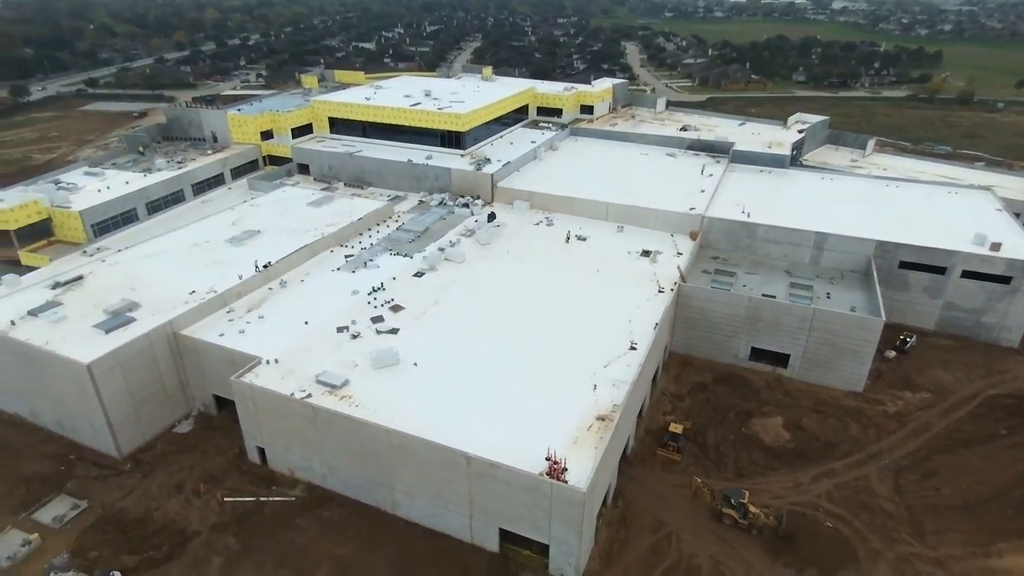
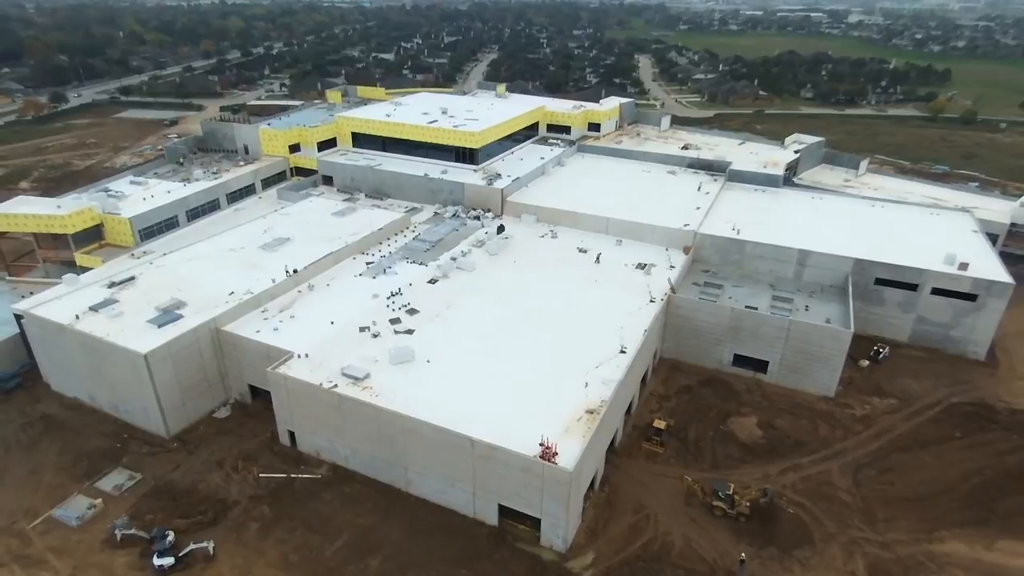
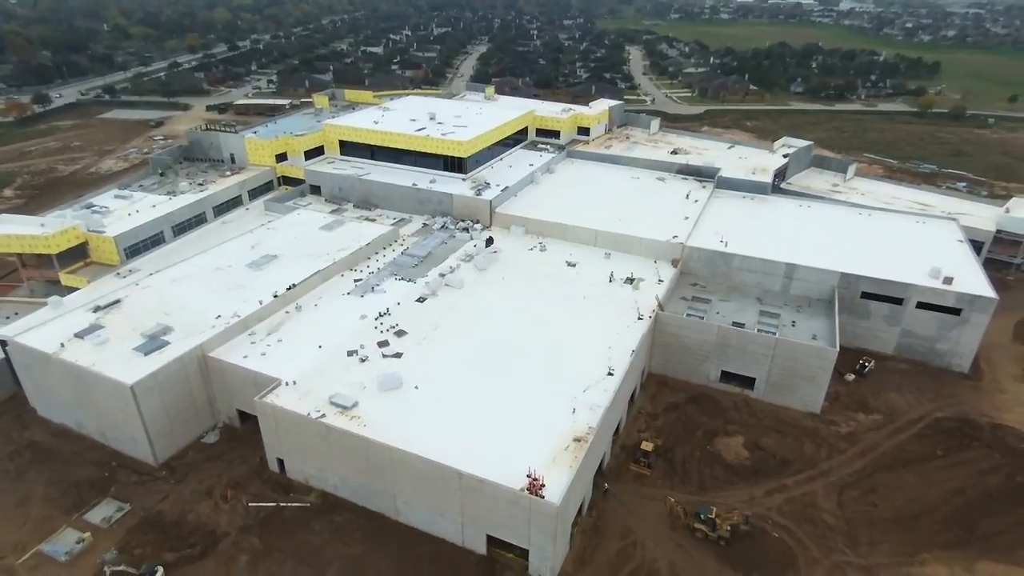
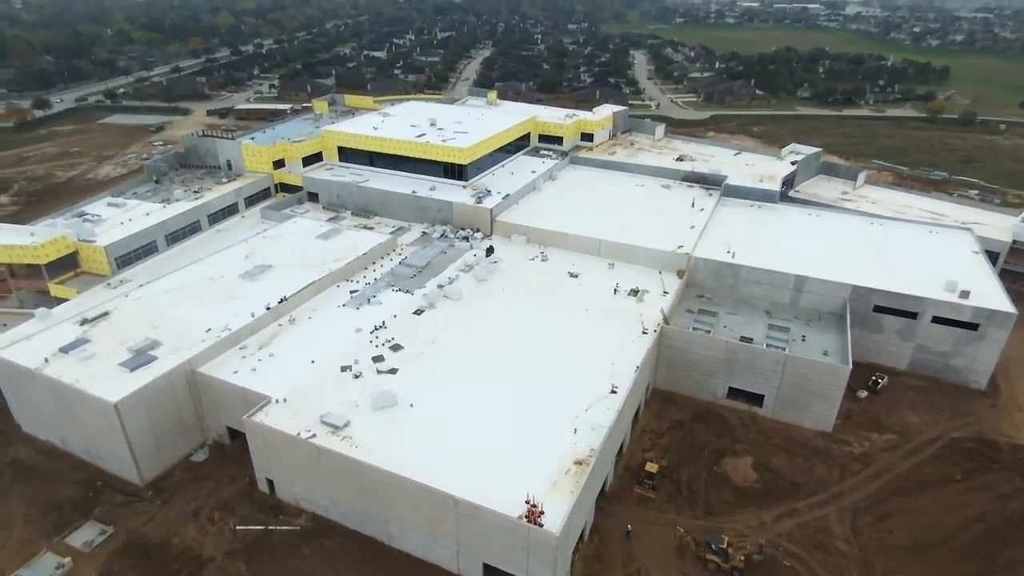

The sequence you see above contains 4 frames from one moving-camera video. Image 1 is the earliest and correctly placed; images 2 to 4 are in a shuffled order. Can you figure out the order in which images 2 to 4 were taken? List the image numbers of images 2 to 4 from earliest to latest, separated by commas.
2, 4, 3
